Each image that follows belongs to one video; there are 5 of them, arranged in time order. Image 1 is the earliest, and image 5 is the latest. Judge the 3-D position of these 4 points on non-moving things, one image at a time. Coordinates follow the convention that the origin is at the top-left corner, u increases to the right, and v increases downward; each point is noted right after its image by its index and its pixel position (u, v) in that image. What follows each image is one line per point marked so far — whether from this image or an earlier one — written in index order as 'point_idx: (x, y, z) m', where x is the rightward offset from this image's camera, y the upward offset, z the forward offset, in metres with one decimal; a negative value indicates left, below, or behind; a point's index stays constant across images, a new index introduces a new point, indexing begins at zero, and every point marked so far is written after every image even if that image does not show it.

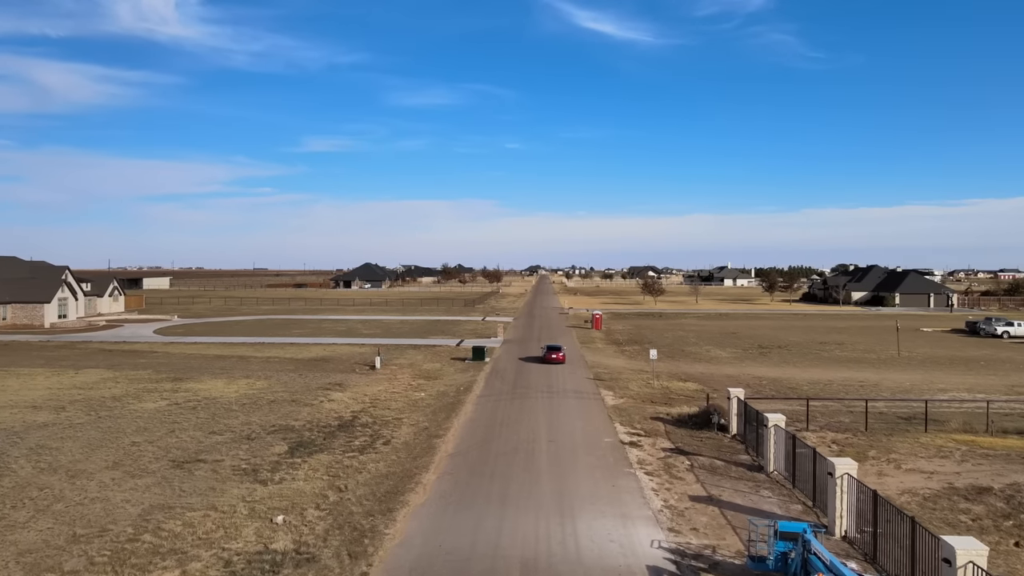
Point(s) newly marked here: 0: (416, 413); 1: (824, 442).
0: (-2.1, -2.7, +17.6) m
1: (+5.6, -2.7, +14.6) m
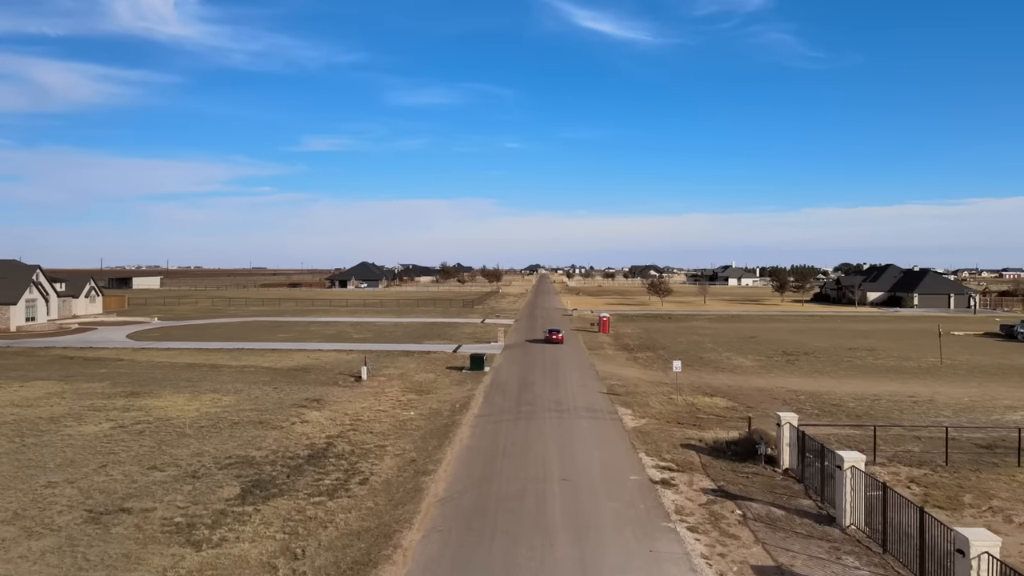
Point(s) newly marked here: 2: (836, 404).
0: (-2.0, -2.8, +14.9) m
1: (+5.6, -2.8, +11.9) m
2: (+7.4, -2.6, +18.6) m
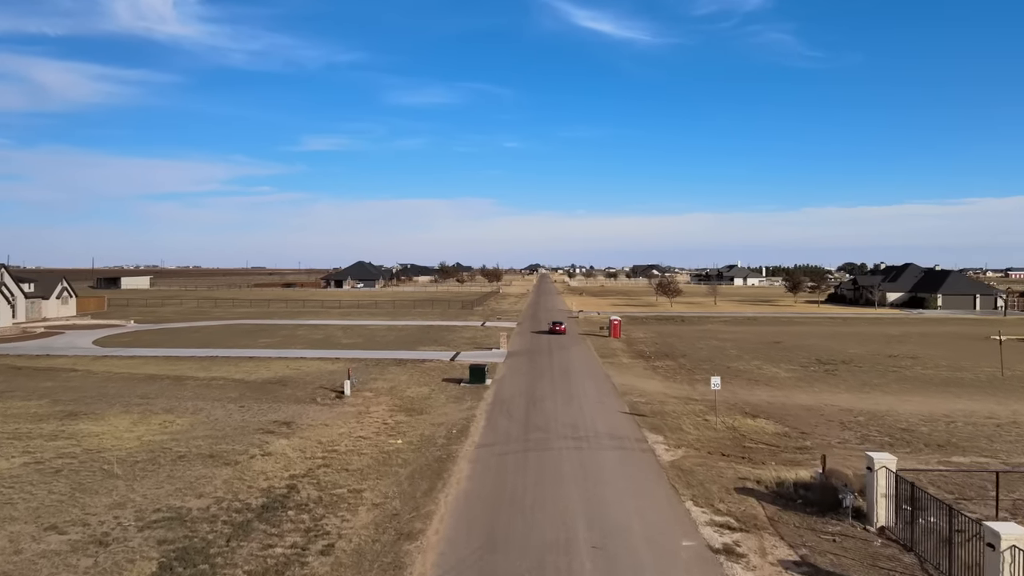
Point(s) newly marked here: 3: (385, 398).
0: (-1.9, -2.8, +11.9) m
1: (+5.8, -2.8, +8.9) m
2: (+7.5, -2.7, +15.7) m
3: (-3.0, -2.6, +19.2) m
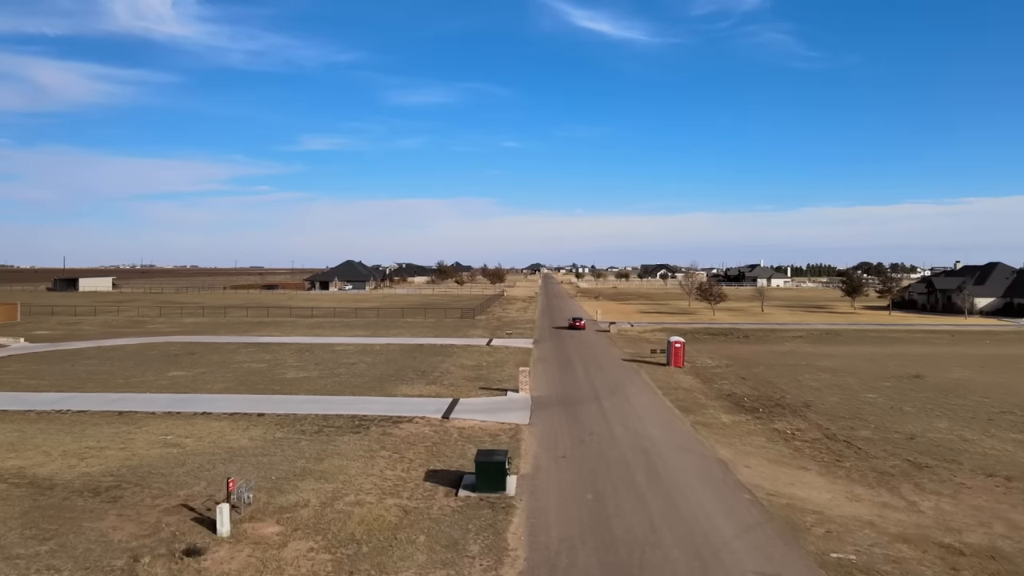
0: (-1.2, -3.1, +1.8) m
1: (+6.4, -3.1, -1.2) m
2: (+8.1, -2.9, +5.5) m
3: (-2.4, -2.8, +9.0) m
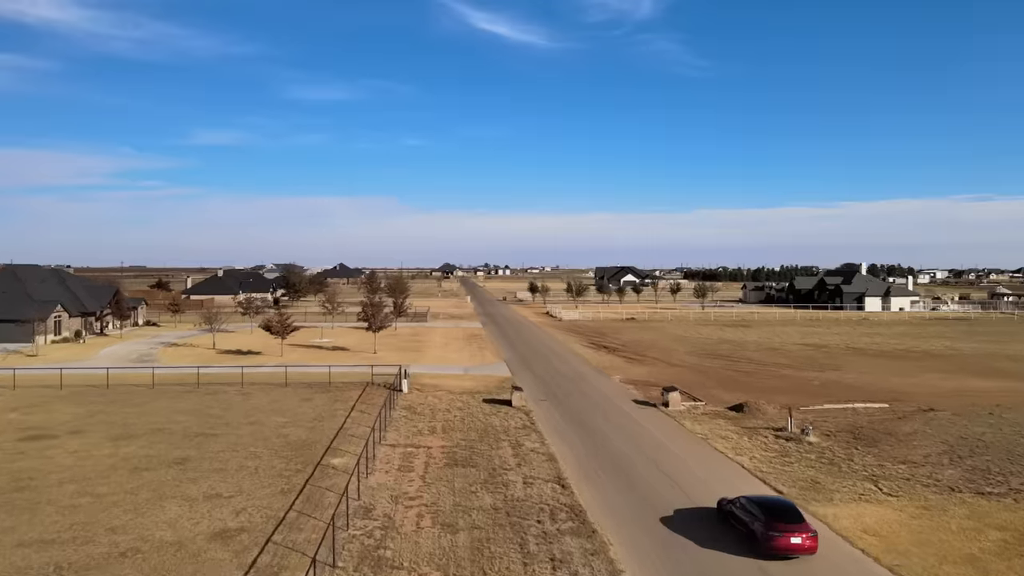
0: (+2.7, -4.2, -14.1) m
1: (+10.7, -4.3, -16.2) m
2: (+11.6, -4.1, -9.3) m
3: (+0.7, -4.0, -7.1) m
